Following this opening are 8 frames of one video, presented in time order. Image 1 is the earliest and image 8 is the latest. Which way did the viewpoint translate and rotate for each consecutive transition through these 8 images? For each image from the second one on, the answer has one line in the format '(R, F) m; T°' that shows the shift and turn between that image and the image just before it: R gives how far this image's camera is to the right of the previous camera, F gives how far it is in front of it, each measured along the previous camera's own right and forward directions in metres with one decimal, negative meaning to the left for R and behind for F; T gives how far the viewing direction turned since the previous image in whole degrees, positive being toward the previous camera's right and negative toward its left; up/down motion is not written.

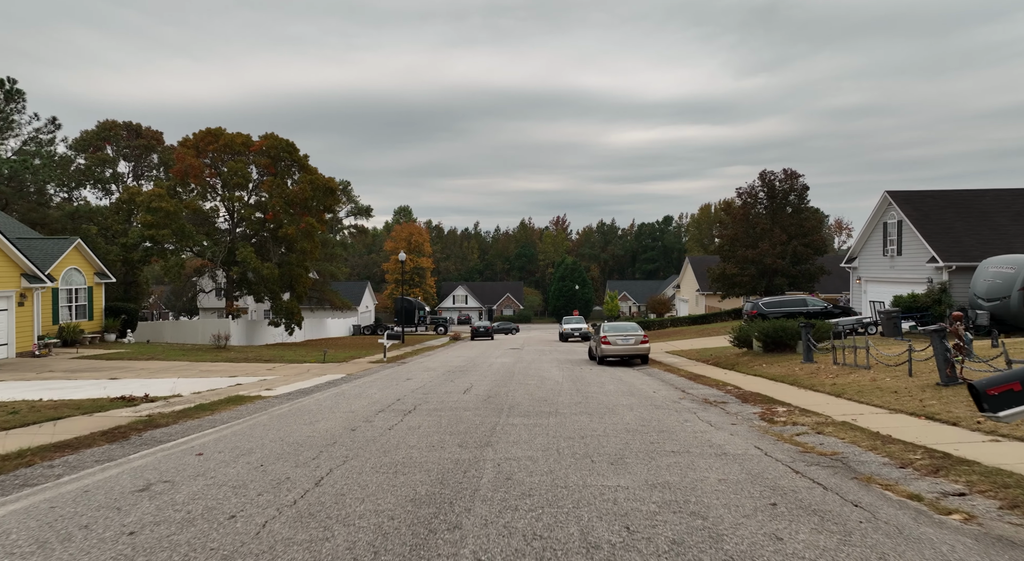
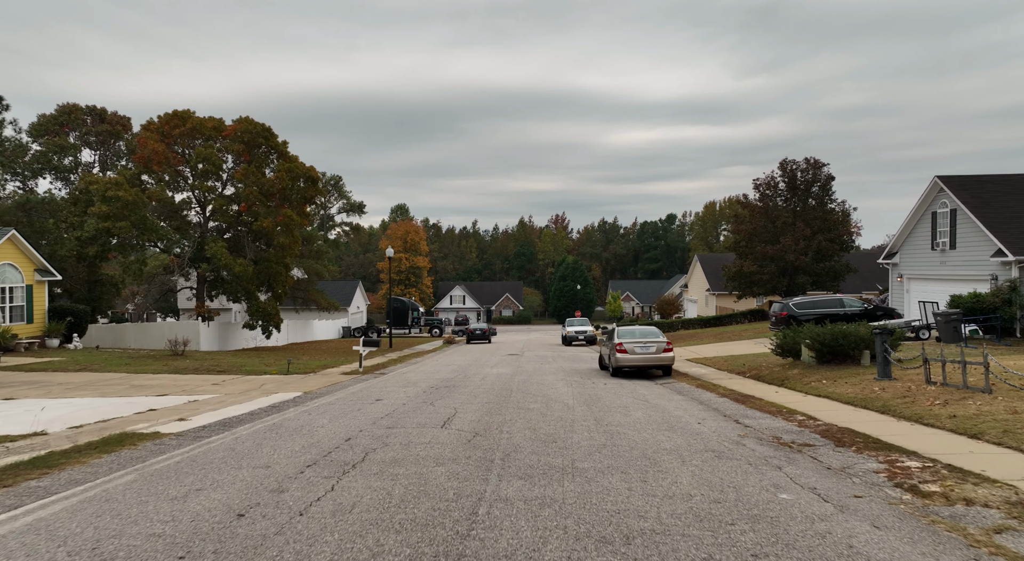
(+0.1, +3.7) m; 0°
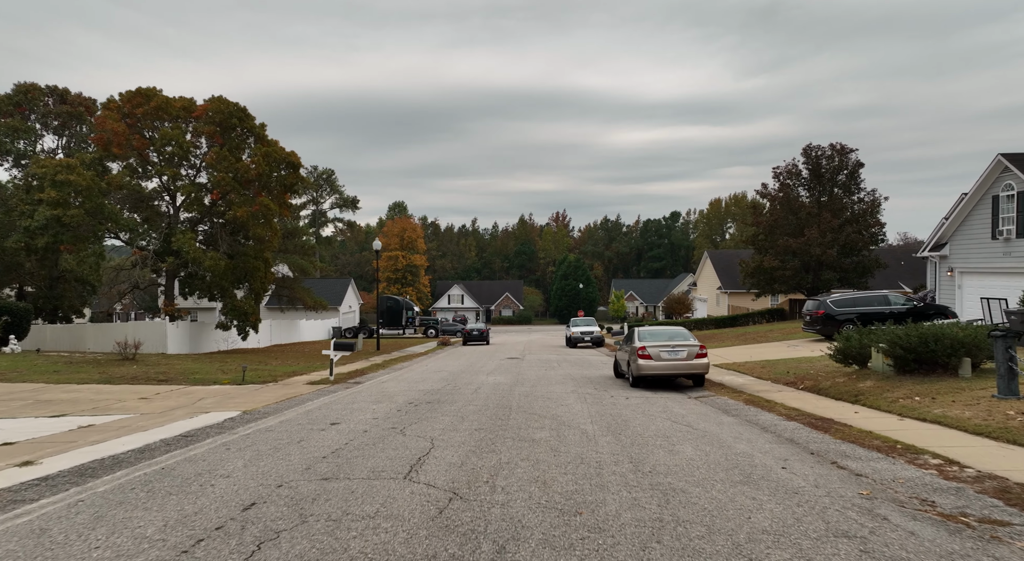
(0.0, +3.4) m; 0°
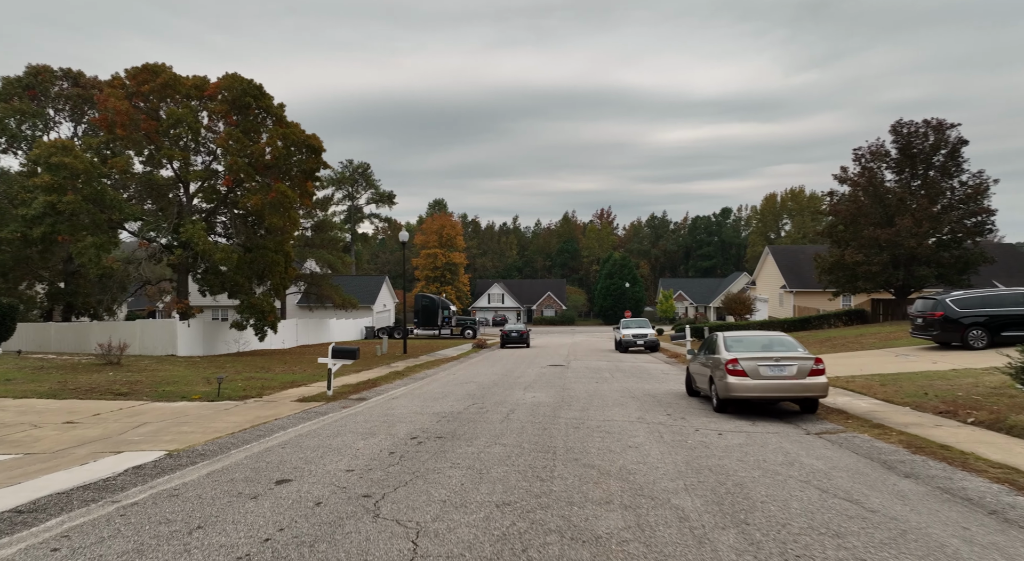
(0.0, +3.9) m; -3°
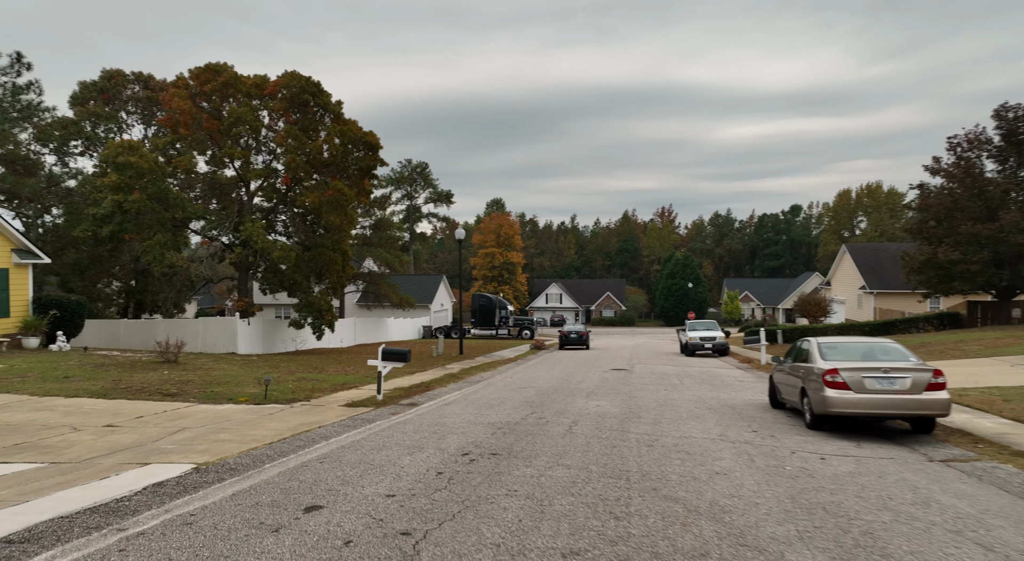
(-0.1, +1.1) m; -5°
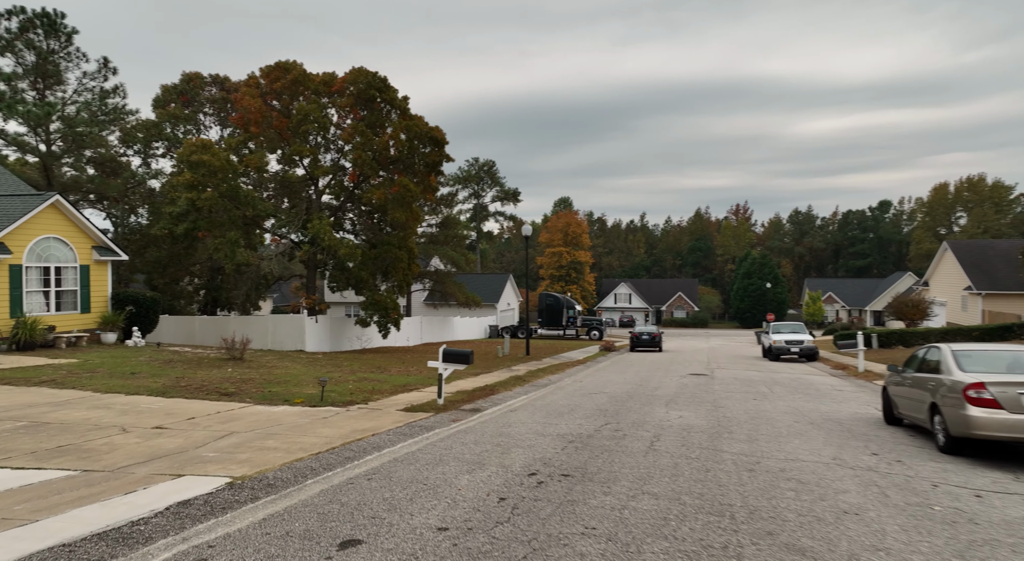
(-0.1, +1.1) m; -5°
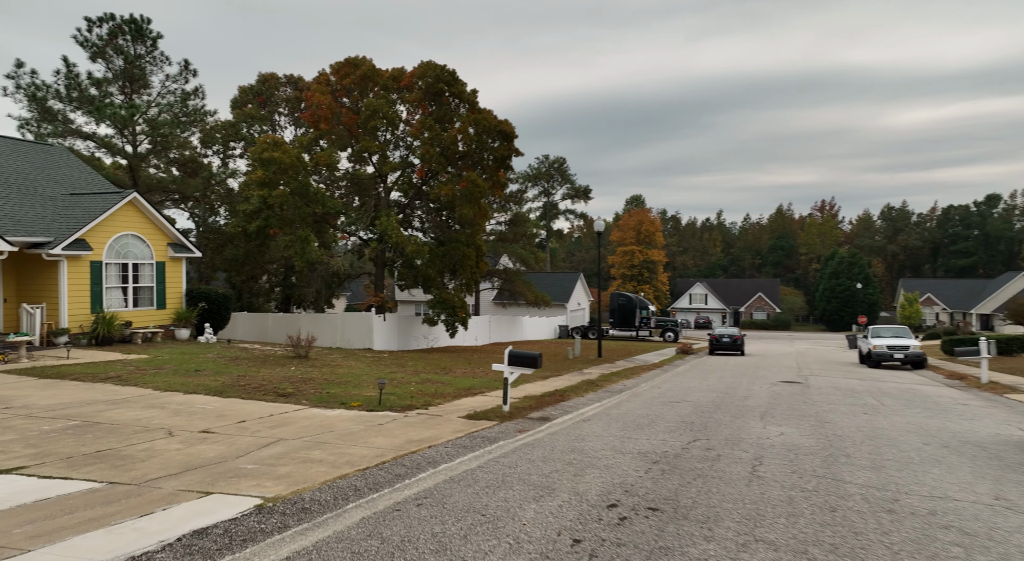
(-0.1, +1.2) m; -6°
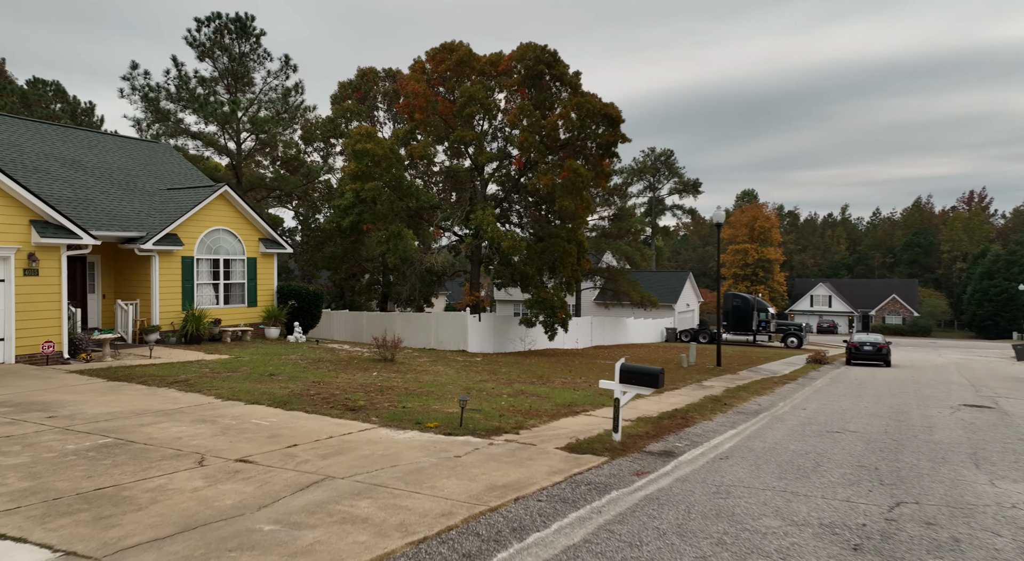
(-0.2, +2.5) m; -8°
